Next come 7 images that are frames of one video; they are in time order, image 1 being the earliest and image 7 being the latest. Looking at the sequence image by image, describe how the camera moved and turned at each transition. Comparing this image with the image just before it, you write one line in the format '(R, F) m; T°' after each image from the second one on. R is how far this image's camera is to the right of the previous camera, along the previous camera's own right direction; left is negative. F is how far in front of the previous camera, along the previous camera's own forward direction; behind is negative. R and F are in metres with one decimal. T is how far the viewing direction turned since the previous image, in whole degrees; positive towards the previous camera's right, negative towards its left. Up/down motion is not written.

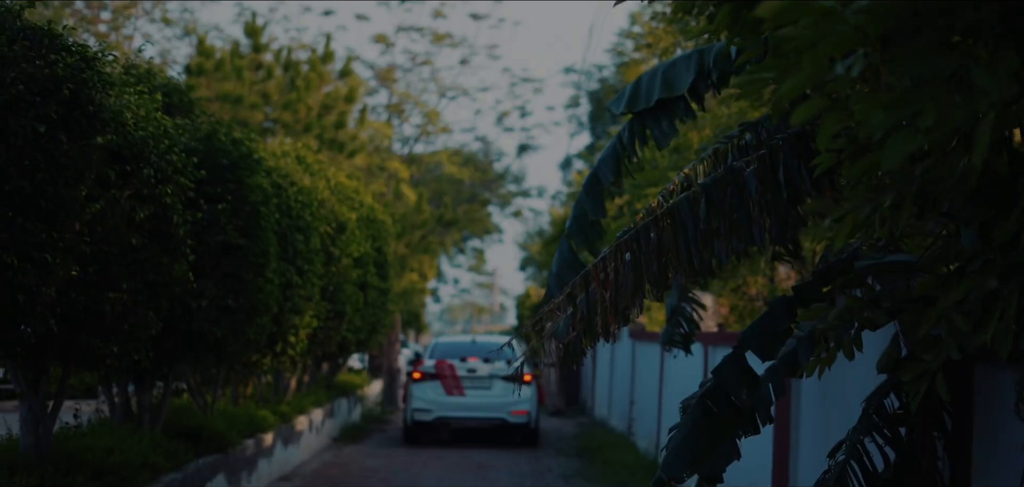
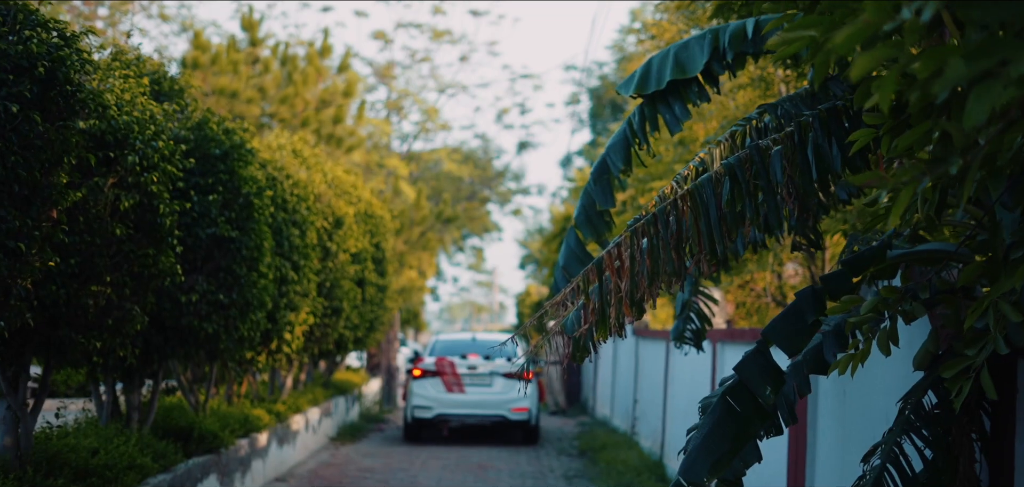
(0.0, +0.4) m; 0°
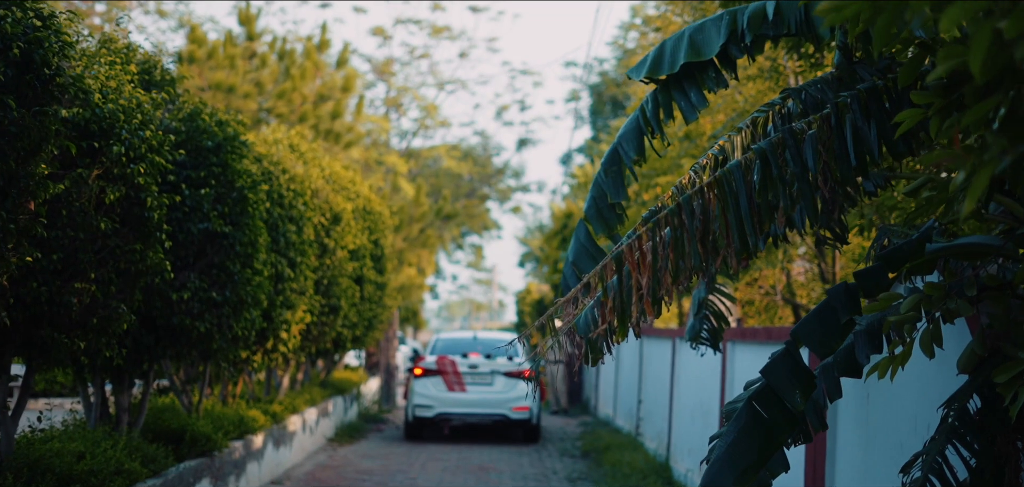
(0.0, +0.3) m; 0°
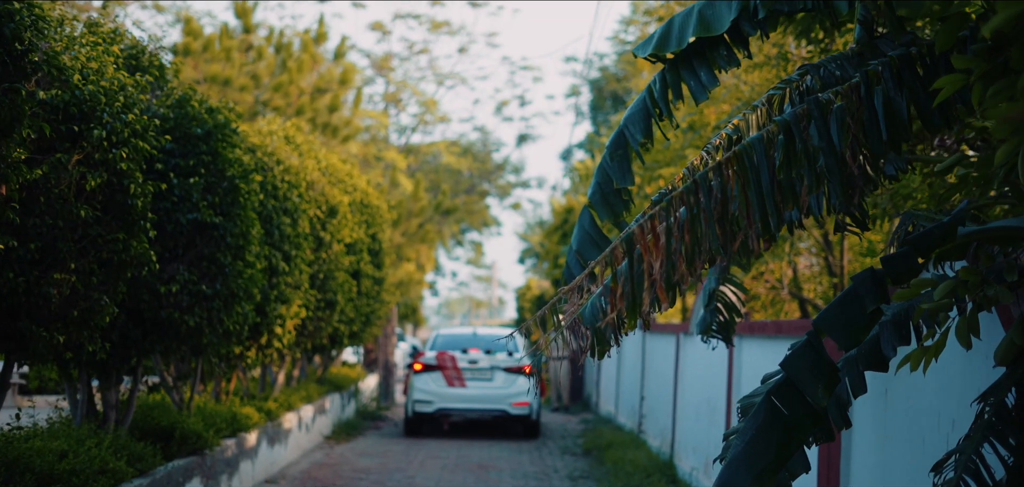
(0.0, +0.3) m; 0°
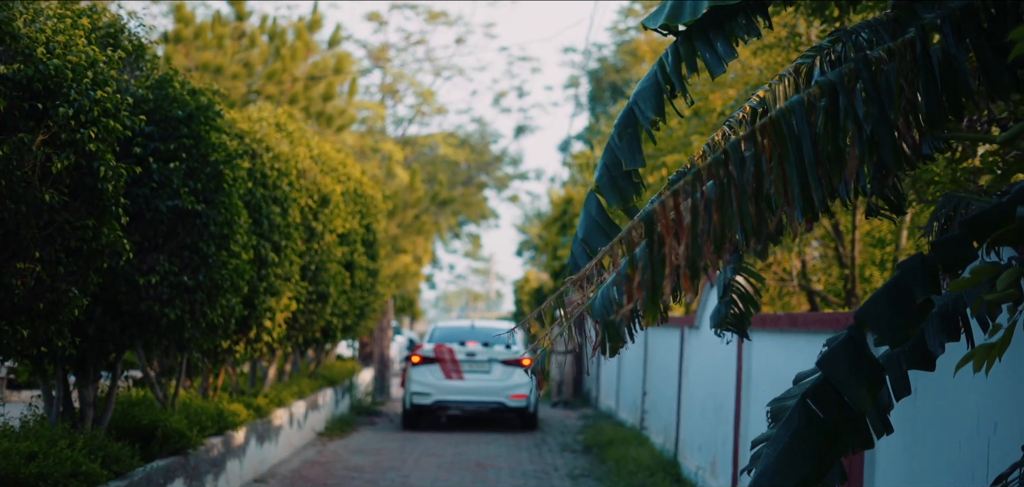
(0.0, +0.5) m; 0°
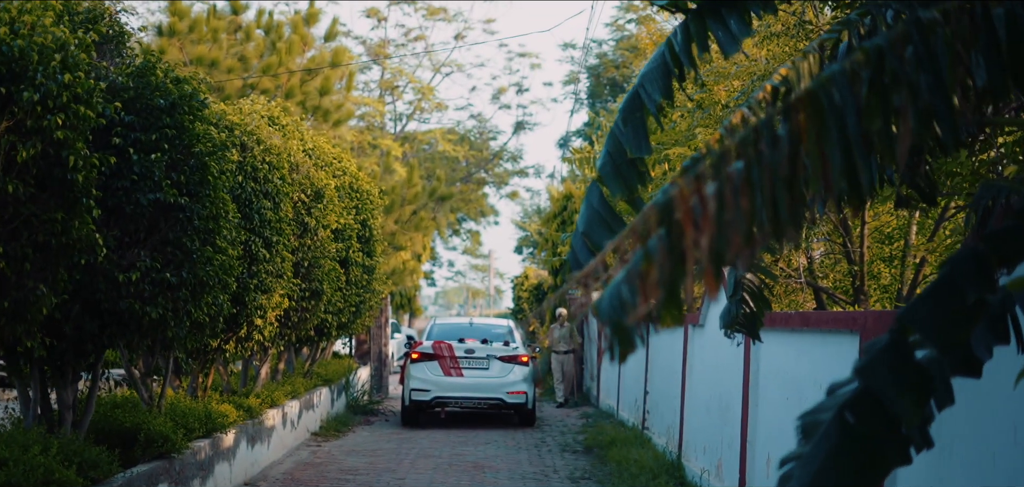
(0.0, +0.4) m; 0°
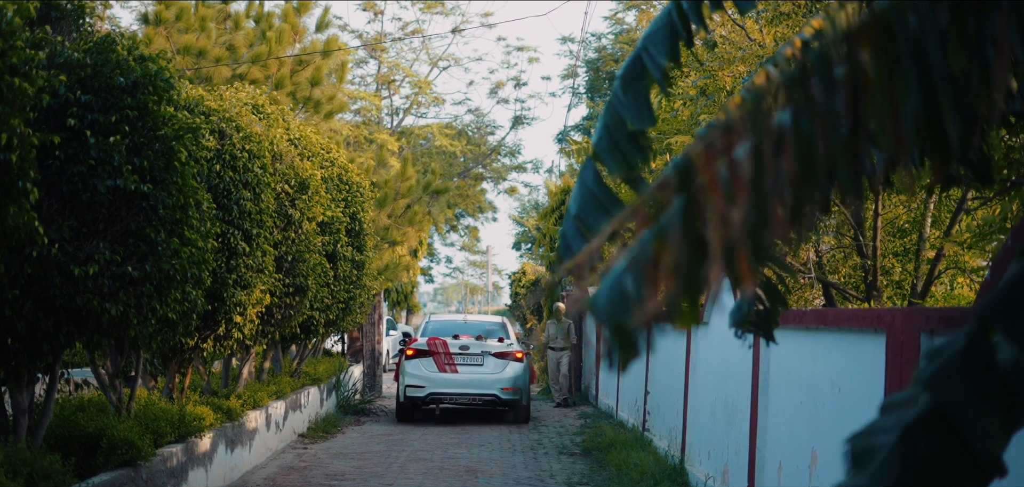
(+0.1, +0.6) m; 0°
